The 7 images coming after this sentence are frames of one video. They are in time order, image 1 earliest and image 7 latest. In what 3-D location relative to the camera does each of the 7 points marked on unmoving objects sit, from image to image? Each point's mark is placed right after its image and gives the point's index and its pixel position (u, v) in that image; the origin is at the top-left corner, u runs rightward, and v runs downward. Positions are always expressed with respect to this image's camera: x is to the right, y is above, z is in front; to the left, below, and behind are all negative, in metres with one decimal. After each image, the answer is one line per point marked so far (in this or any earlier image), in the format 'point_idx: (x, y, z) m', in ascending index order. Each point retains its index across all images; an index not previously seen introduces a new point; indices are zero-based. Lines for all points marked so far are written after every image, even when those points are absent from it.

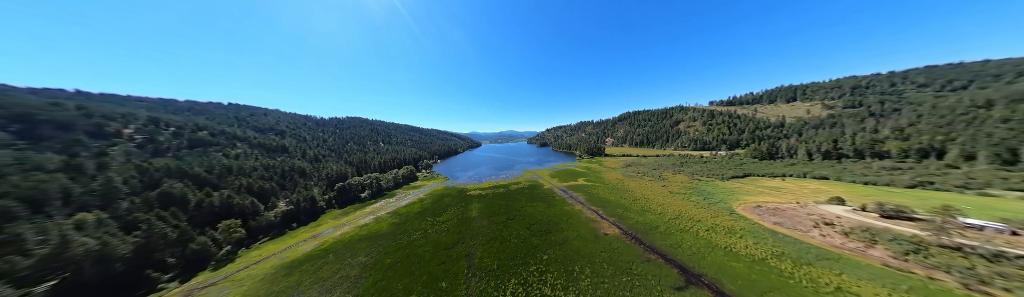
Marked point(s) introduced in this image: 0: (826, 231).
0: (+34.7, -9.1, +16.0) m
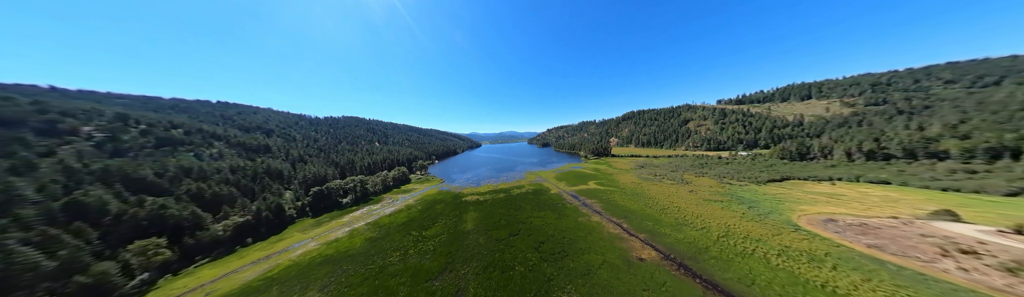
0: (+35.1, -8.8, +11.1) m
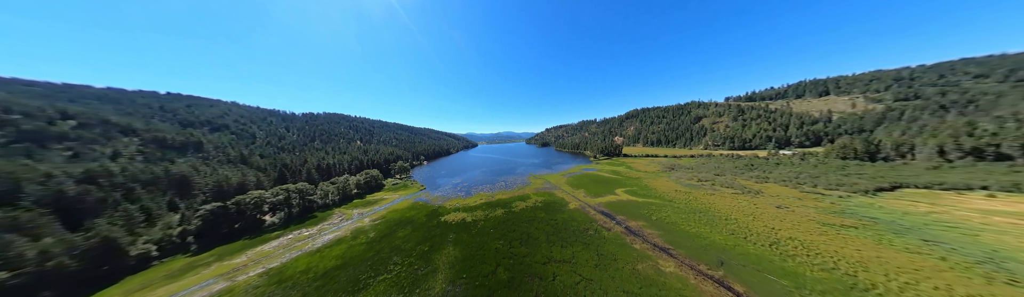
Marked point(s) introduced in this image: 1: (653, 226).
0: (+35.9, -8.1, +1.5) m
1: (+18.0, -9.8, +18.2) m
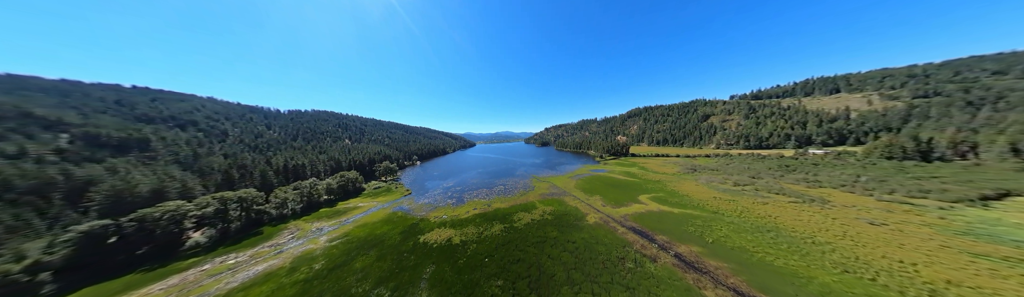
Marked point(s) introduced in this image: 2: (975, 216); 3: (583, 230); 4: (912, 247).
0: (+36.4, -7.7, -3.6) m
1: (+18.3, -9.4, +12.9) m
2: (+48.9, -7.0, +15.3) m
3: (+8.6, -9.7, +17.2) m
4: (+34.1, -8.1, +12.4) m
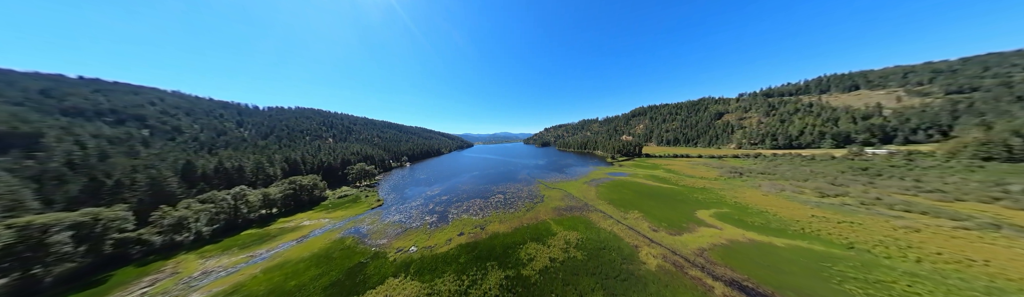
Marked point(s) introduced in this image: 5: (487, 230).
0: (+37.1, -7.1, -11.0) m
1: (+18.9, -8.9, +5.4) m
2: (+49.4, -6.6, +8.1) m
3: (+9.1, -9.2, +9.5) m
4: (+34.7, -7.6, +5.1) m
5: (-3.2, -9.4, +16.8) m
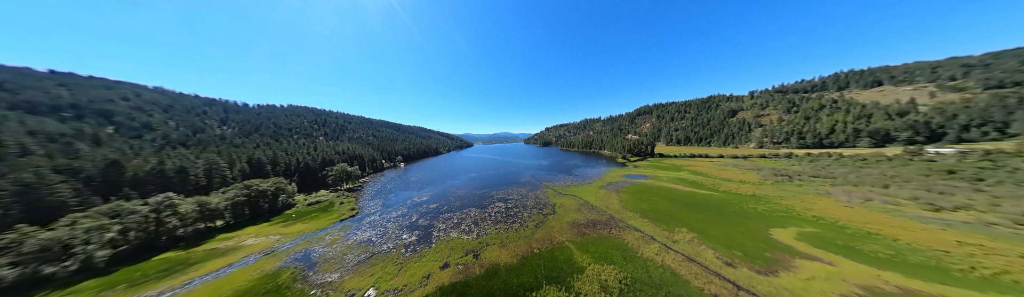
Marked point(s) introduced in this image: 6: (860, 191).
0: (+37.6, -6.8, -15.9) m
1: (+19.4, -8.5, +0.5) m
2: (+49.9, -6.2, +3.1) m
3: (+9.6, -8.8, +4.6) m
4: (+35.2, -7.3, +0.1) m
5: (-2.7, -9.0, +11.9) m
6: (+45.8, -5.4, +19.0) m
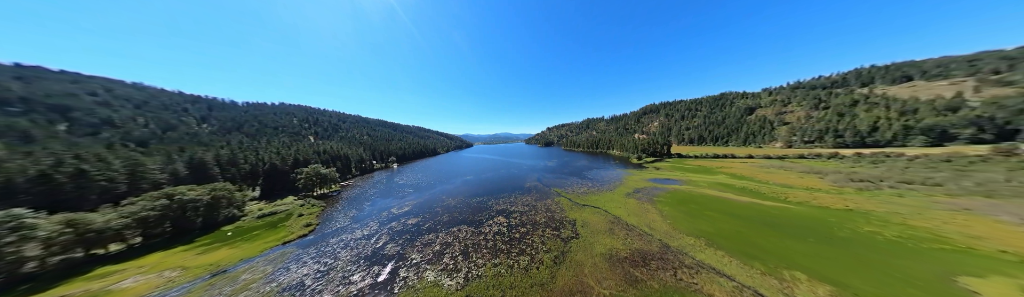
0: (+38.0, -6.3, -21.5) m
1: (+19.8, -8.2, -5.1) m
2: (+50.4, -5.9, -2.5) m
3: (+10.1, -8.4, -0.9) m
4: (+35.7, -6.9, -5.4) m
5: (-2.2, -8.6, +6.4) m
6: (+46.3, -5.1, +13.5) m
